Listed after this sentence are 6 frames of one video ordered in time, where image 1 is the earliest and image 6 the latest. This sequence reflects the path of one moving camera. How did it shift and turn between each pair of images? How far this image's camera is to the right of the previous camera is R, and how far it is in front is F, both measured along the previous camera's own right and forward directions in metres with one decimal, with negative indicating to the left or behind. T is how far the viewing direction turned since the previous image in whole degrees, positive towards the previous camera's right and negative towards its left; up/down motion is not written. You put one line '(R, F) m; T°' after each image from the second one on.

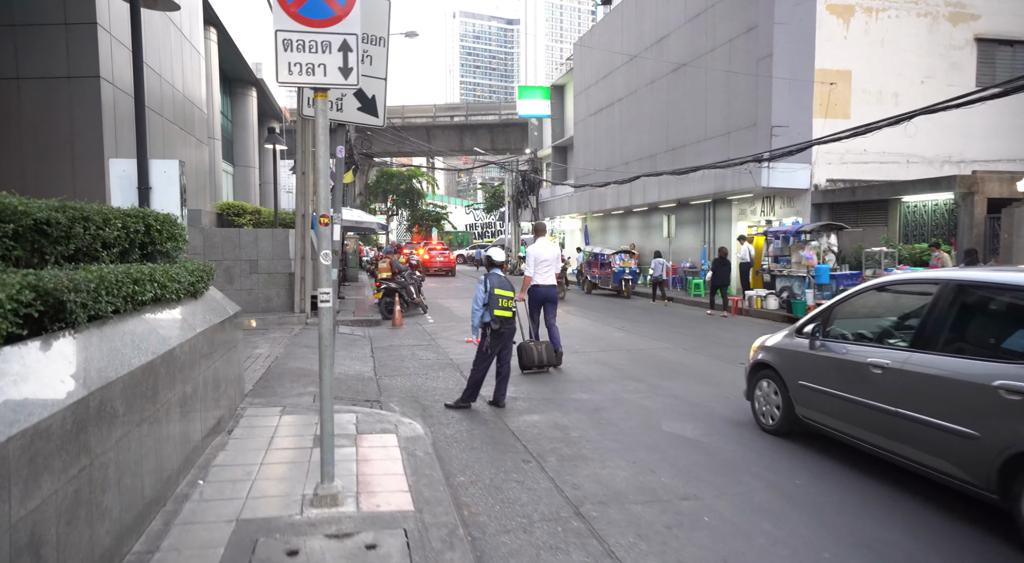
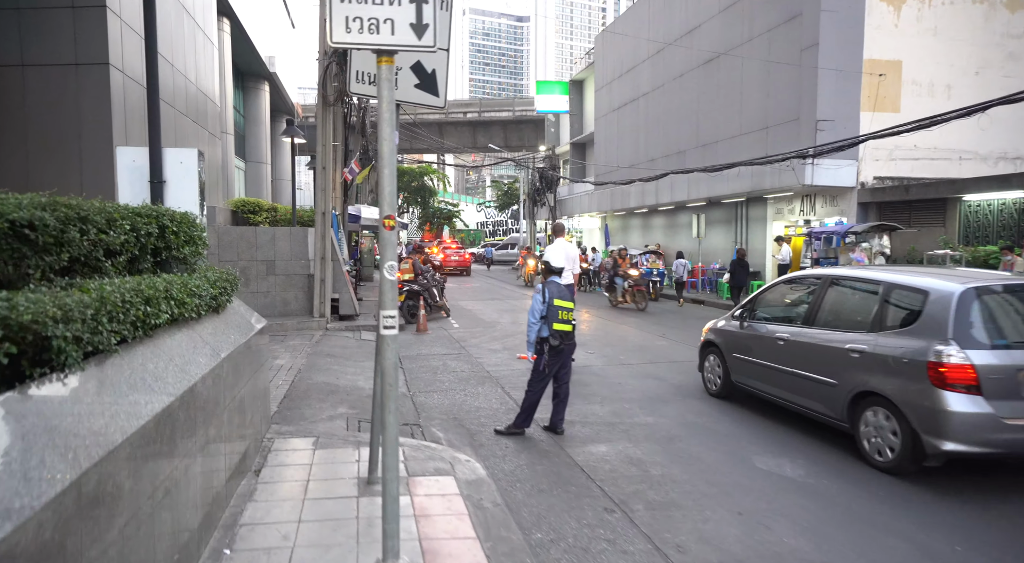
(-0.5, +0.8) m; -1°
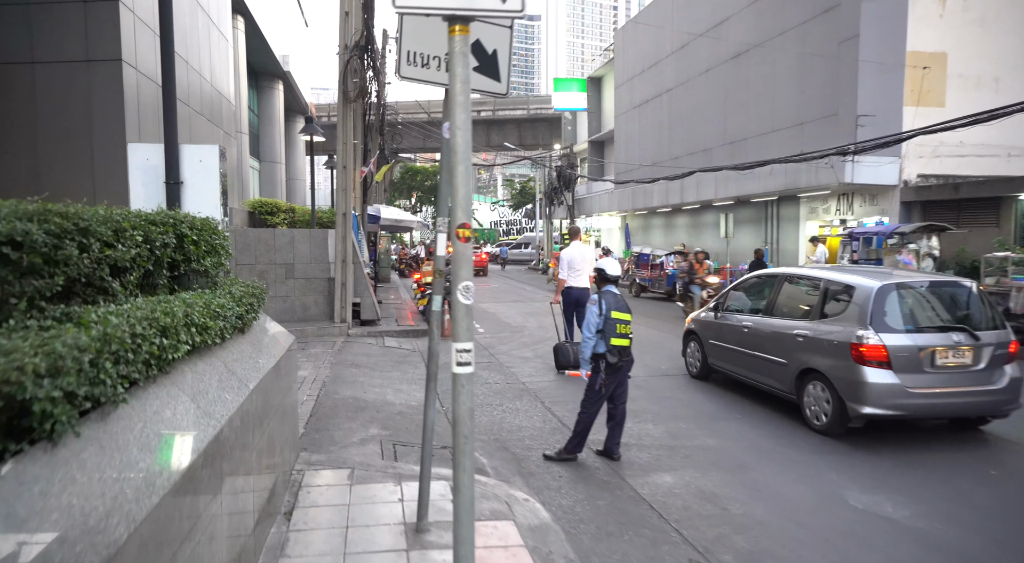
(-0.3, +0.6) m; -1°
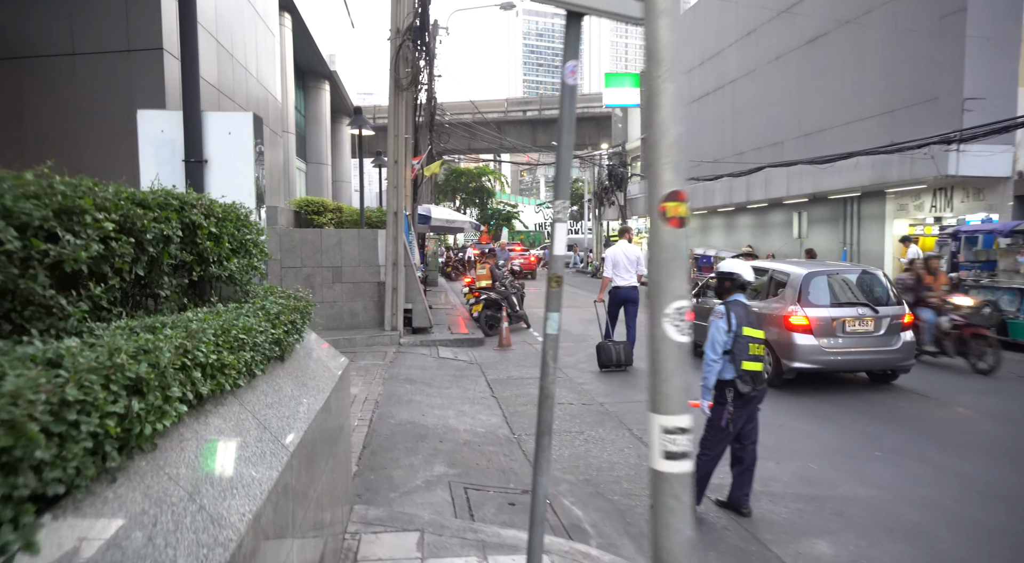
(-0.4, +1.0) m; -4°
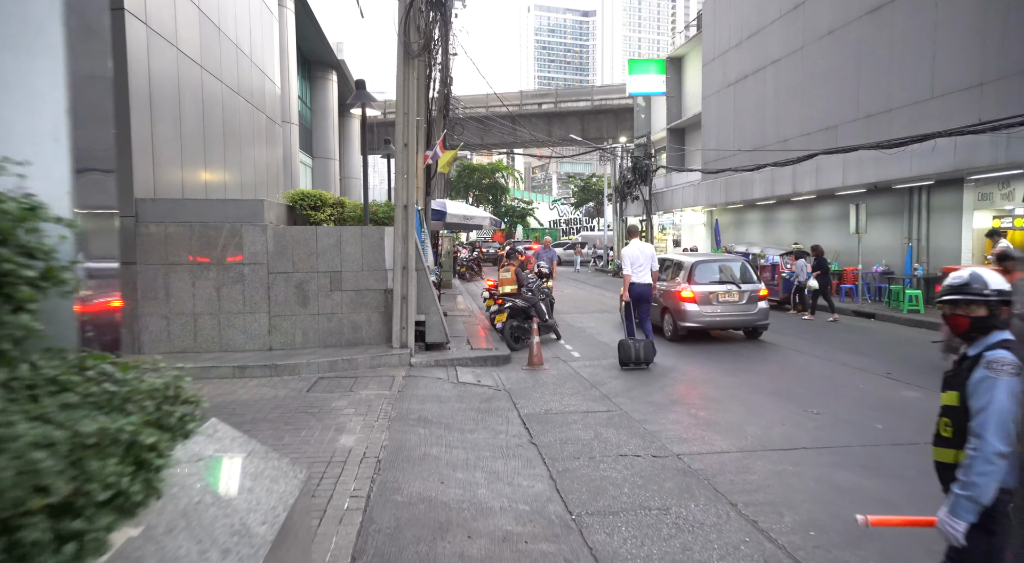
(-0.3, +1.8) m; -1°
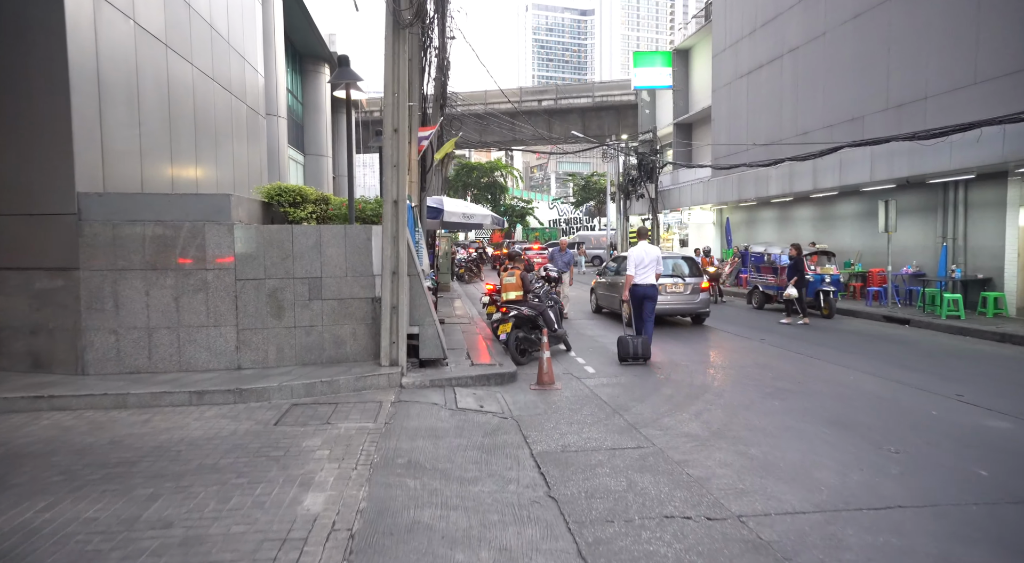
(-0.1, +1.2) m; 0°
